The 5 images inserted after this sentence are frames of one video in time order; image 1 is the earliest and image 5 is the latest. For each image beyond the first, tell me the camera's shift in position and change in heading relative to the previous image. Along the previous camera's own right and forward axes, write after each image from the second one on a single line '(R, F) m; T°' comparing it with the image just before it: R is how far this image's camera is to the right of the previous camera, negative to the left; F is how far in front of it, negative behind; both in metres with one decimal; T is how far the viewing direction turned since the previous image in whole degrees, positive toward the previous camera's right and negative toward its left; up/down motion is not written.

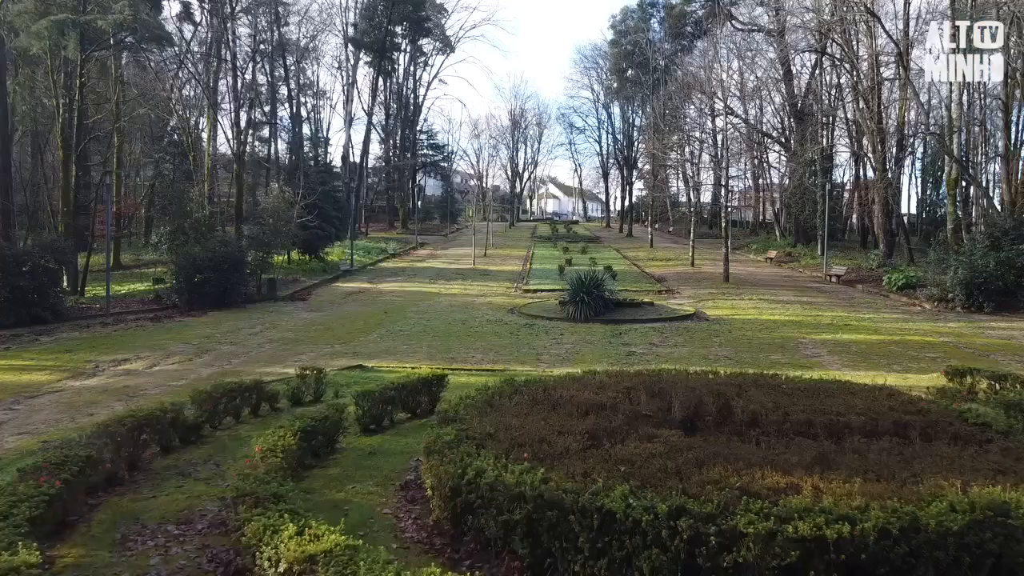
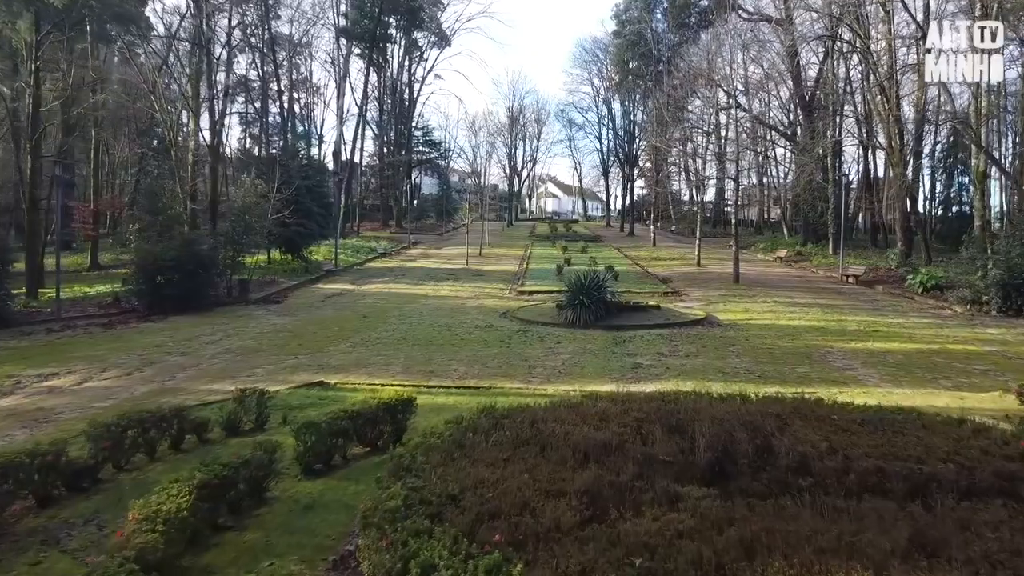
(+0.1, +1.5) m; 0°
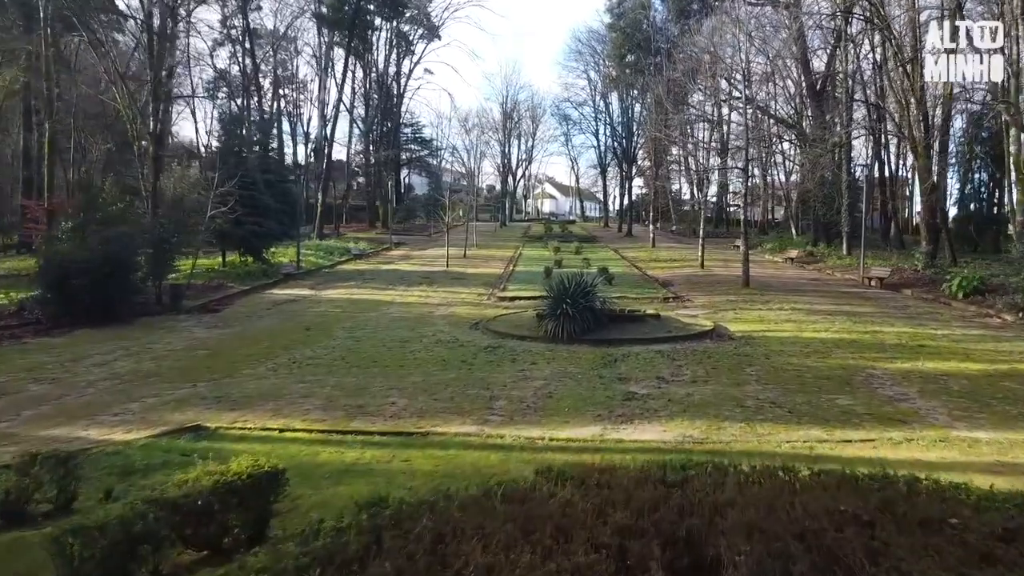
(+0.4, +2.3) m; 0°
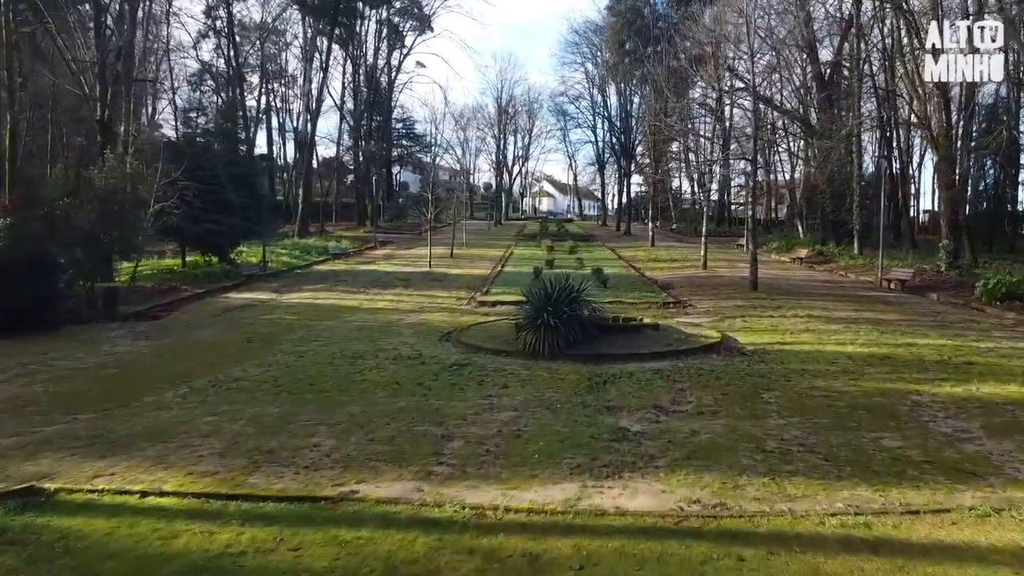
(+0.3, +1.7) m; 0°
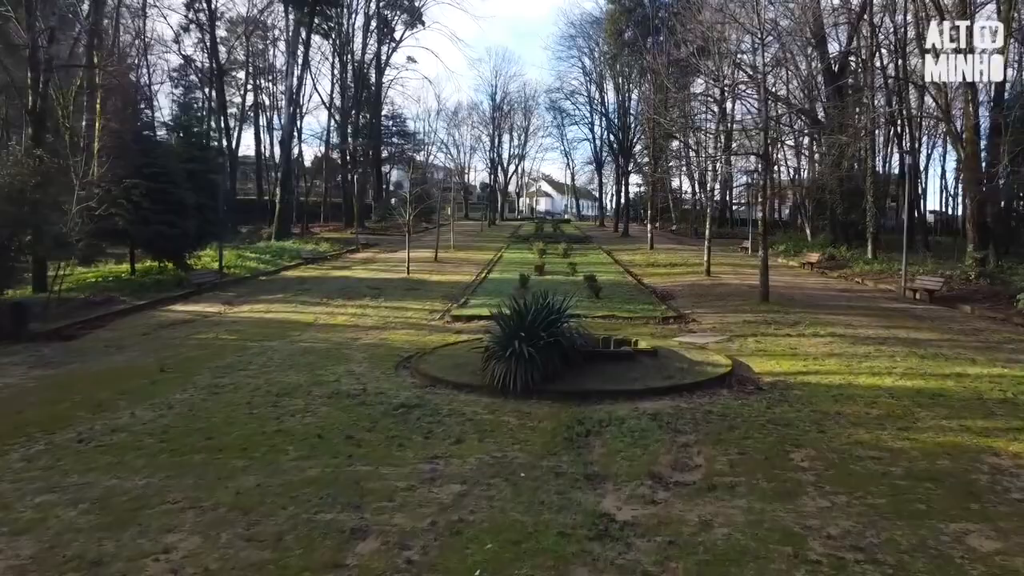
(+0.3, +1.8) m; 0°
